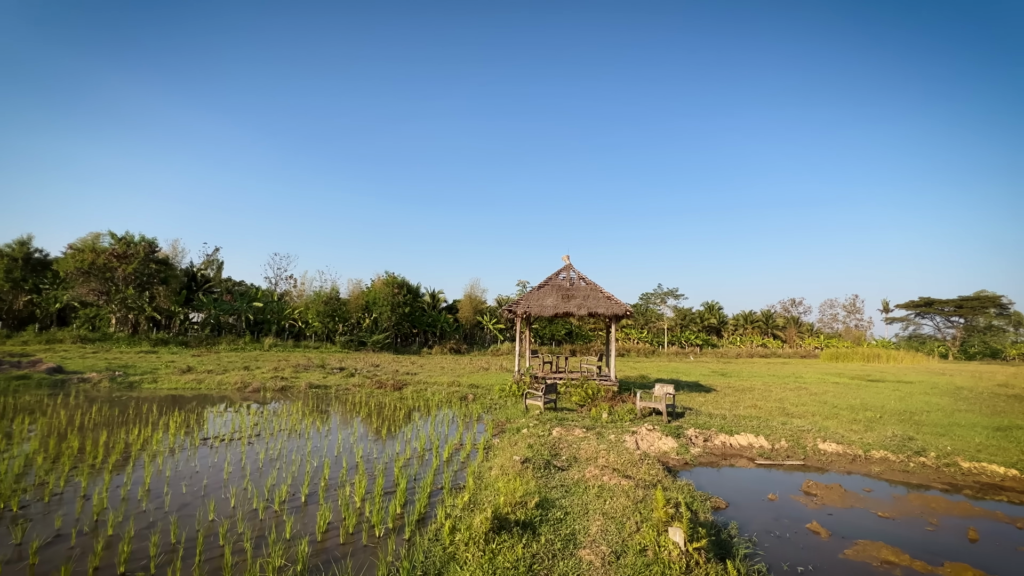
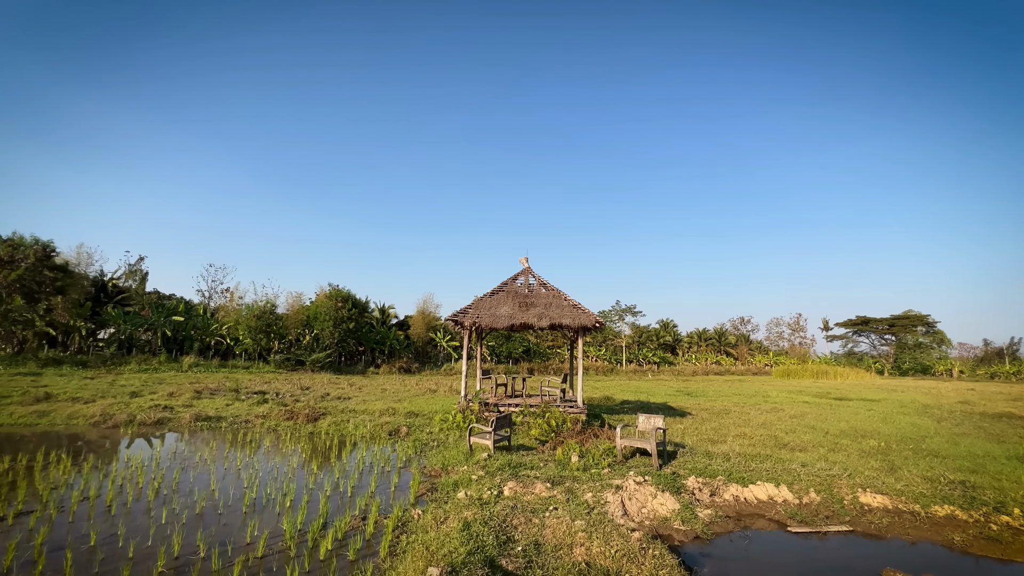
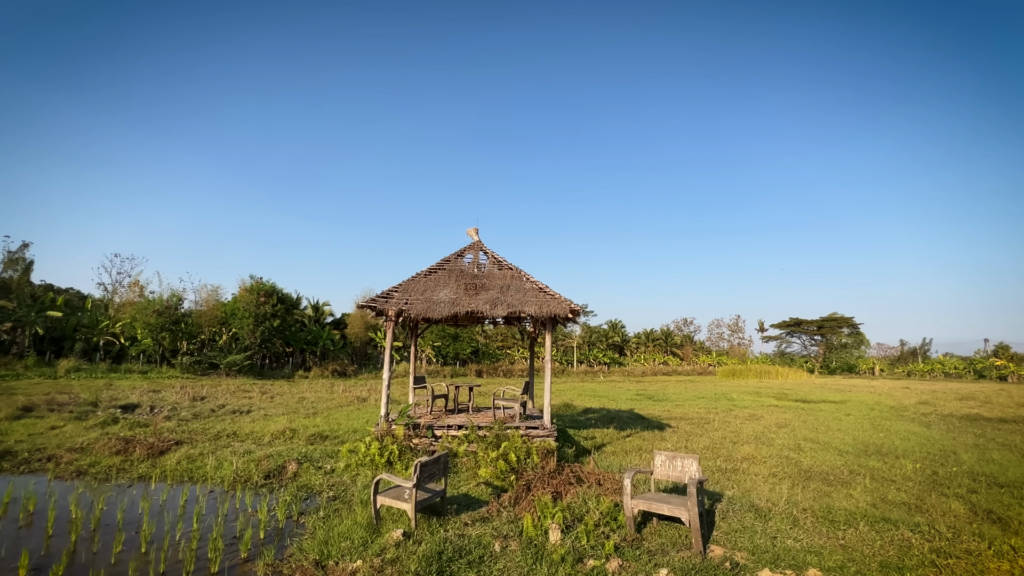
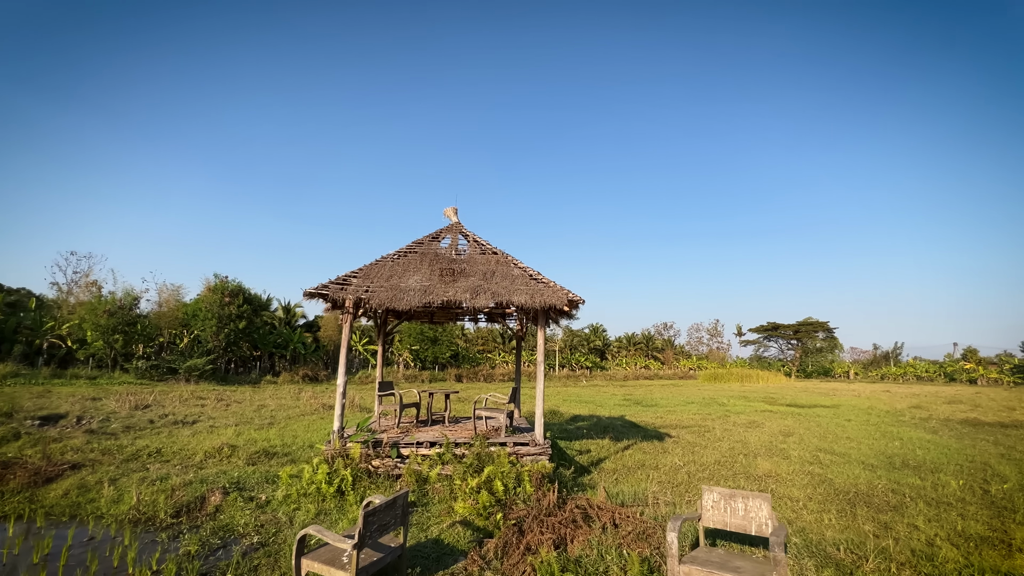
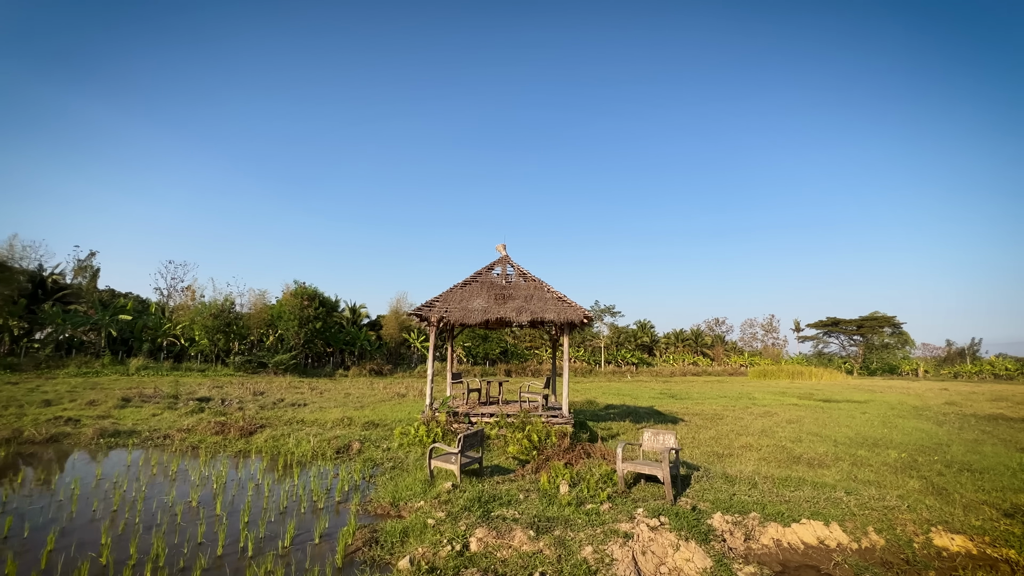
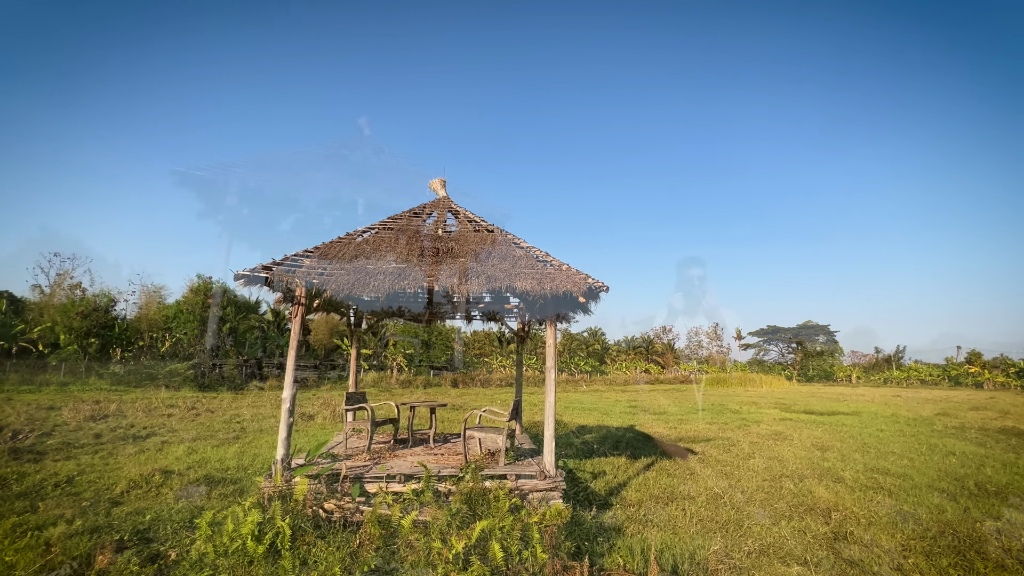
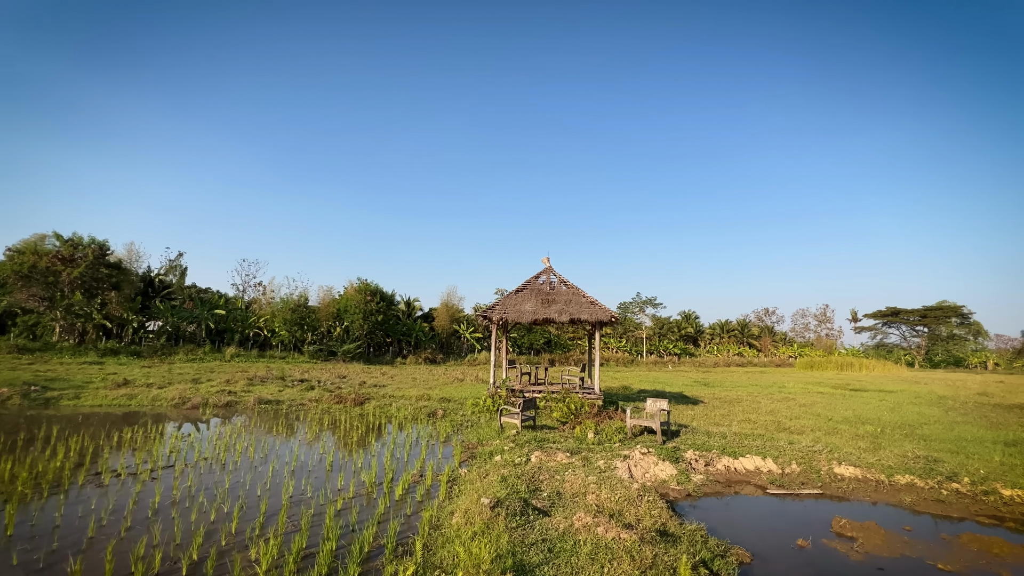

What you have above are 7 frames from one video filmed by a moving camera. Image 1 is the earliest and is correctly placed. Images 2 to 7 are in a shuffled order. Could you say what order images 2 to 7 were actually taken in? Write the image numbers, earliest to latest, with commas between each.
7, 2, 5, 3, 4, 6
